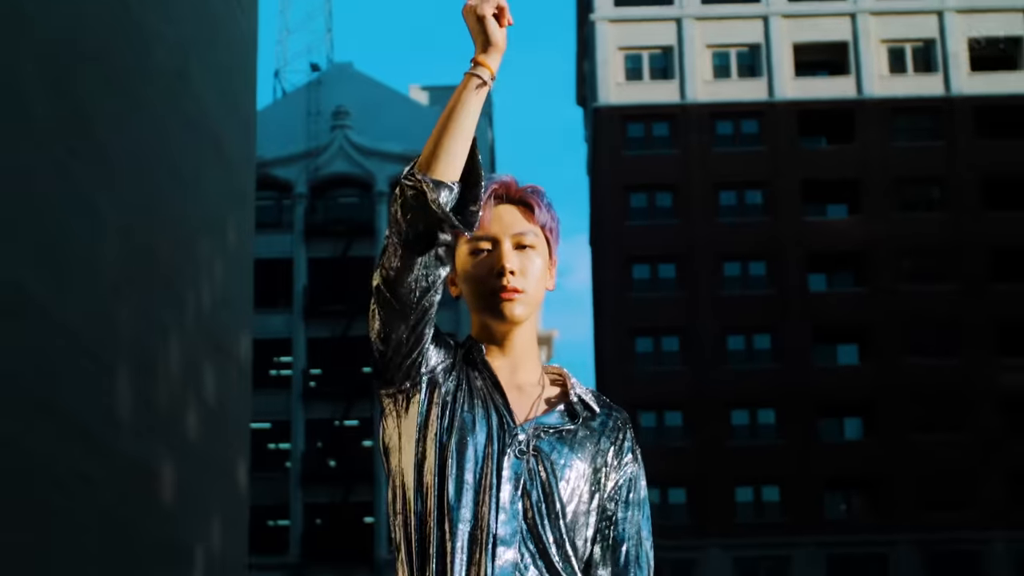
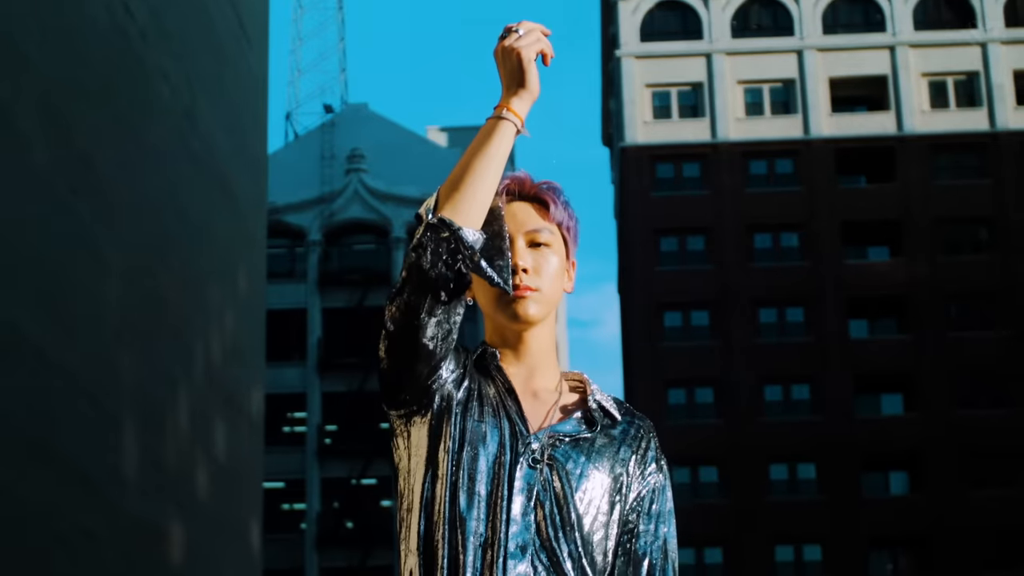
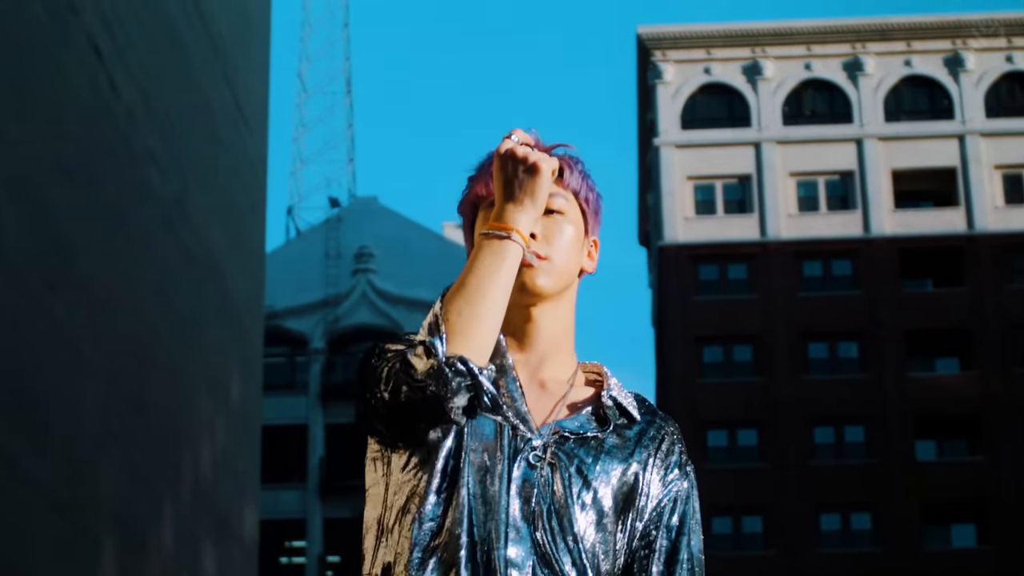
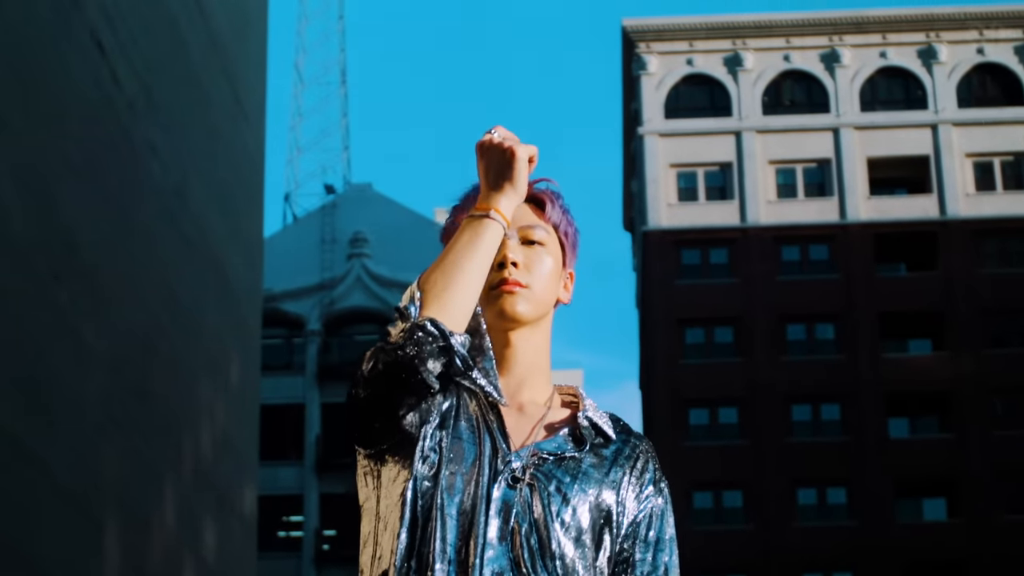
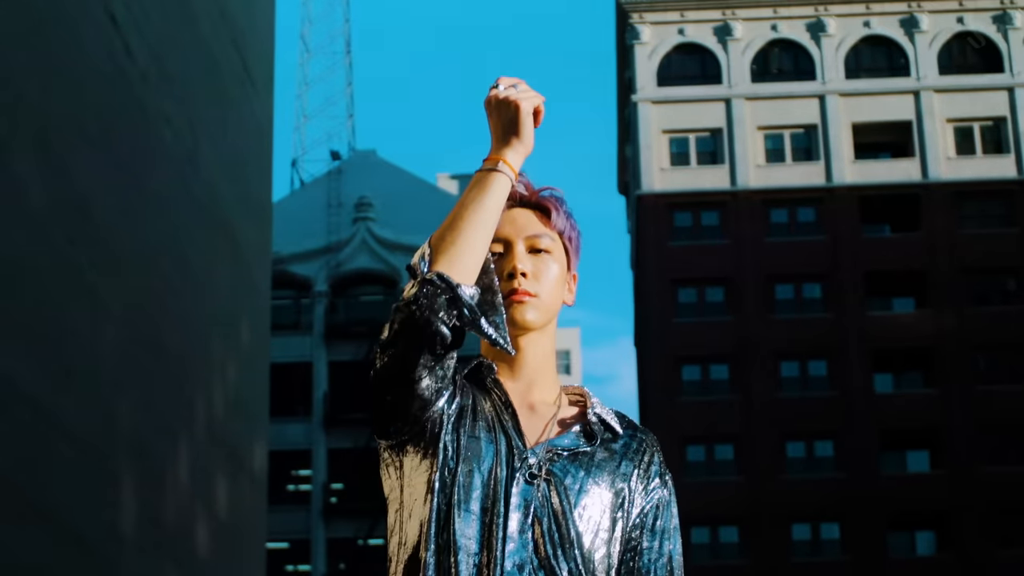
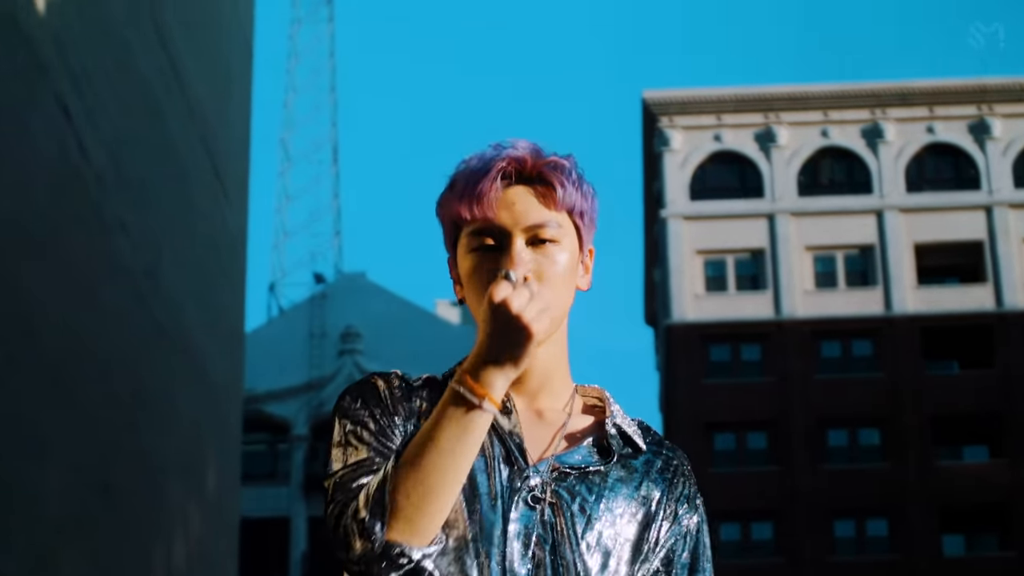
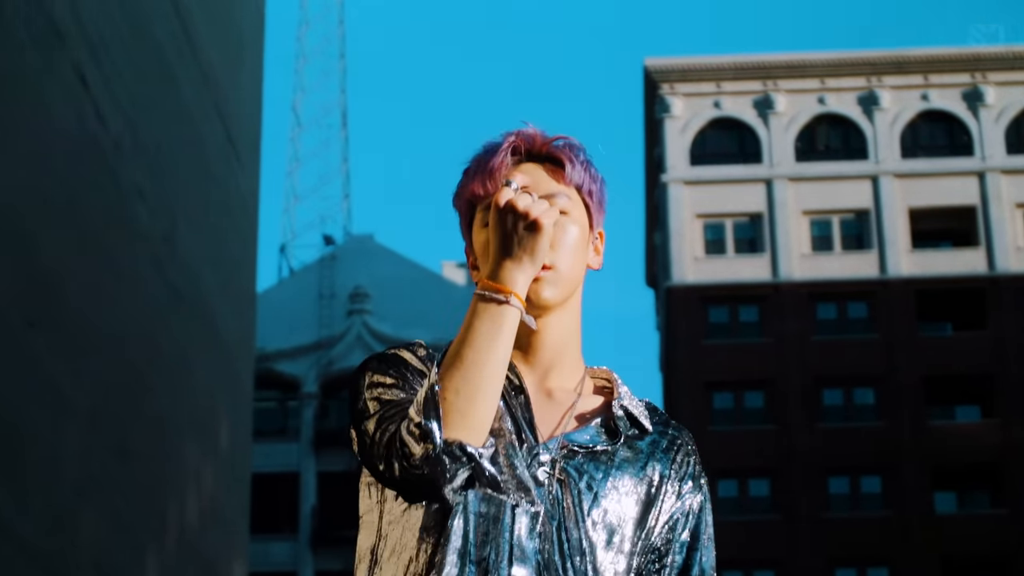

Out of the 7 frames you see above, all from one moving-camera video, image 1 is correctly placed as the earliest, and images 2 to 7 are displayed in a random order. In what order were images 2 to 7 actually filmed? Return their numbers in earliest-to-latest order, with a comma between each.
2, 5, 4, 3, 7, 6
